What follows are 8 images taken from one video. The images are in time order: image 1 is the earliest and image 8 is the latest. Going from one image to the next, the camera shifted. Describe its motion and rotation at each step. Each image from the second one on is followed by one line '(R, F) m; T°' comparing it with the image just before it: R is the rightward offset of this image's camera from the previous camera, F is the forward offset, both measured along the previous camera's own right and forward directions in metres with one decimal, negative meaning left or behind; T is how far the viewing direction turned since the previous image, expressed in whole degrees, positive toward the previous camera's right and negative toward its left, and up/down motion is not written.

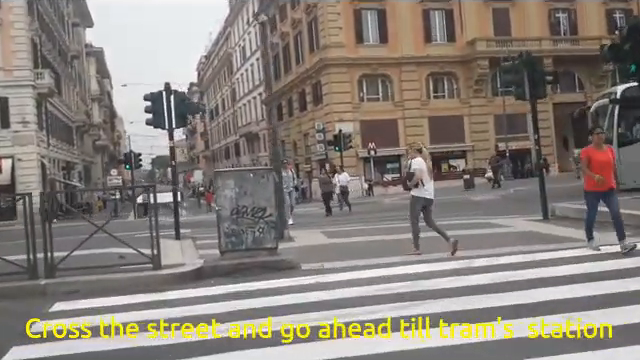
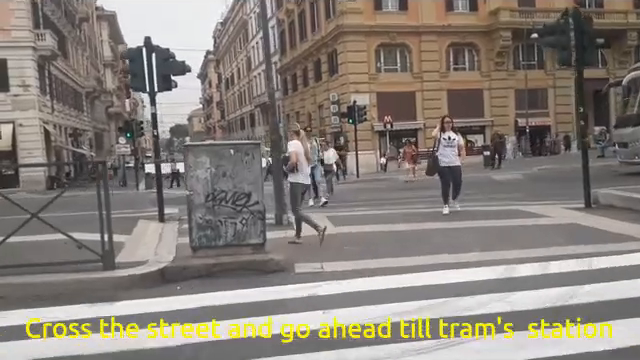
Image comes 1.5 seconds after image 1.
(+0.1, +1.5) m; -1°
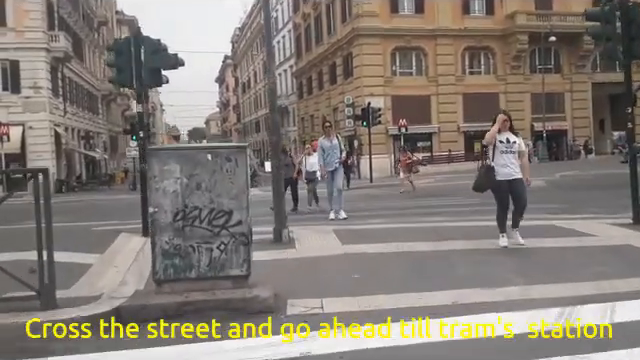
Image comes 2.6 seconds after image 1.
(+0.1, +0.6) m; -1°
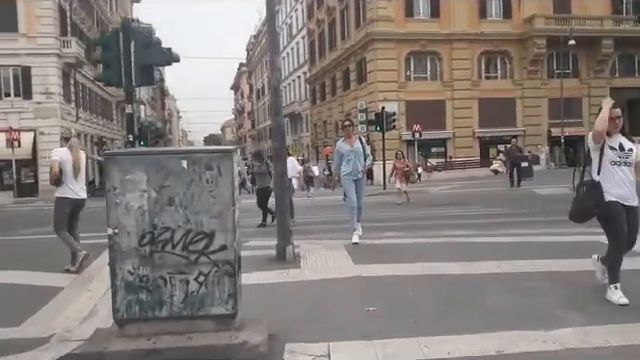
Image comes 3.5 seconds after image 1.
(+0.1, +0.6) m; -1°
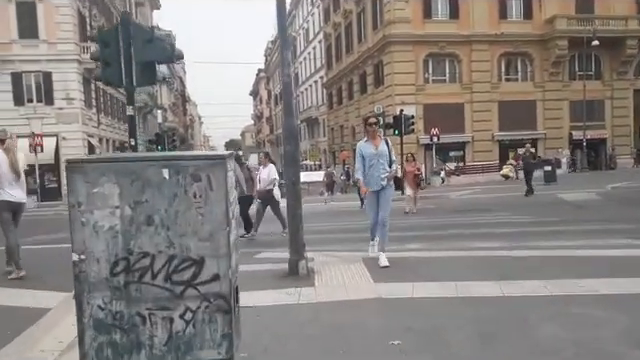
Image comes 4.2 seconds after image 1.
(0.0, +0.5) m; -2°
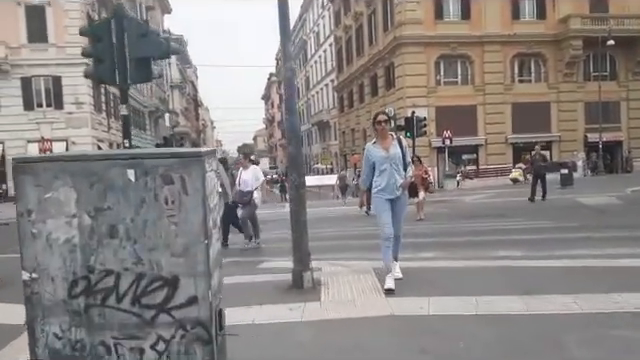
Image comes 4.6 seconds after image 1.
(+0.1, +0.5) m; -1°
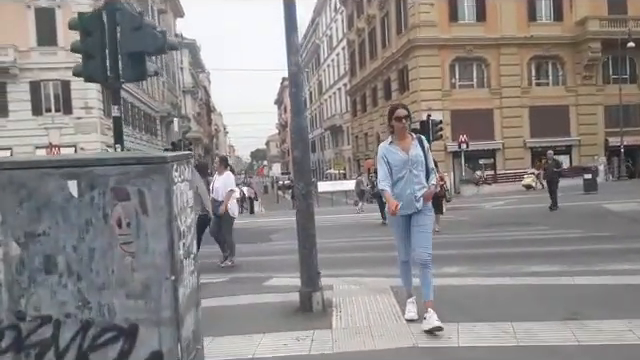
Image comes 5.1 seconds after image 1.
(0.0, +0.9) m; -1°
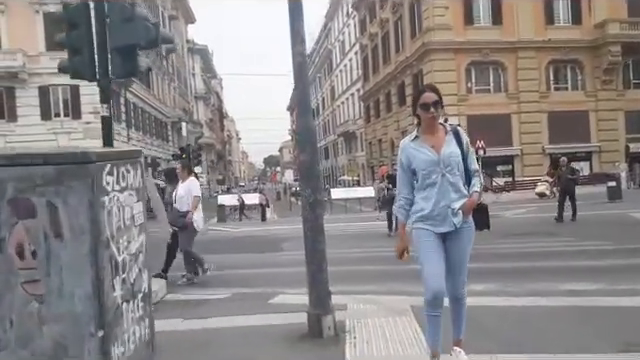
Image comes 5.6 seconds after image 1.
(0.0, +0.9) m; -1°
